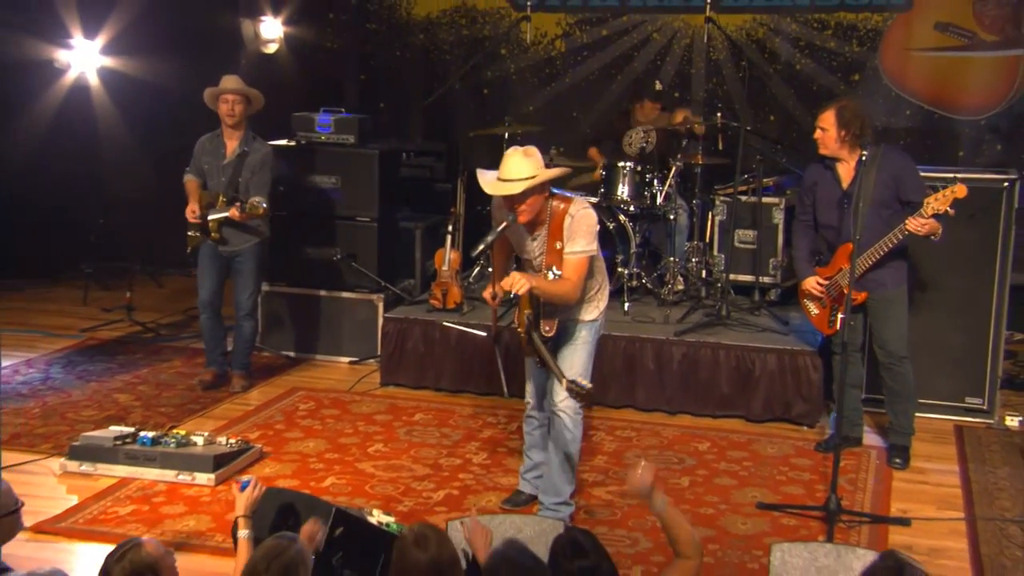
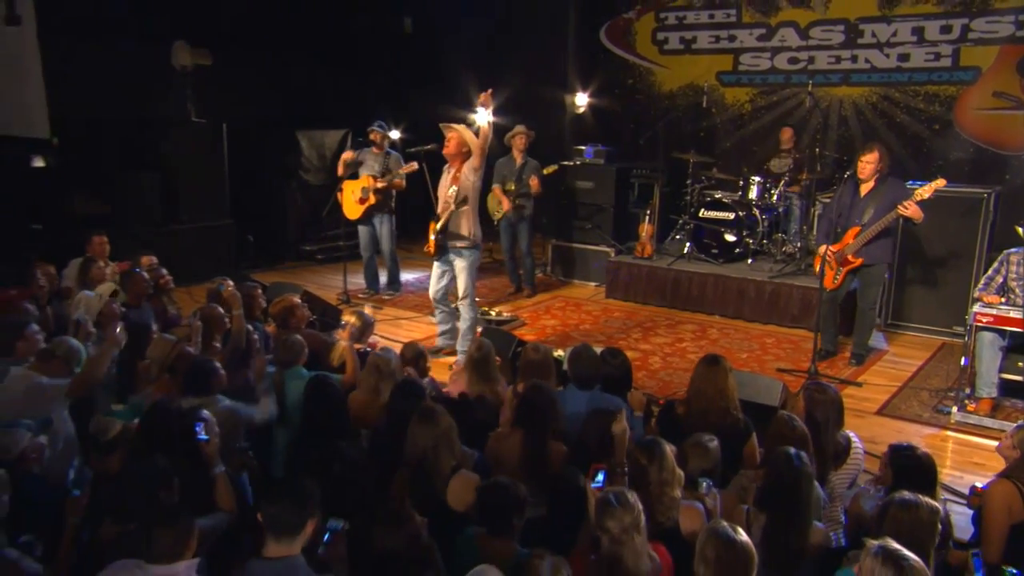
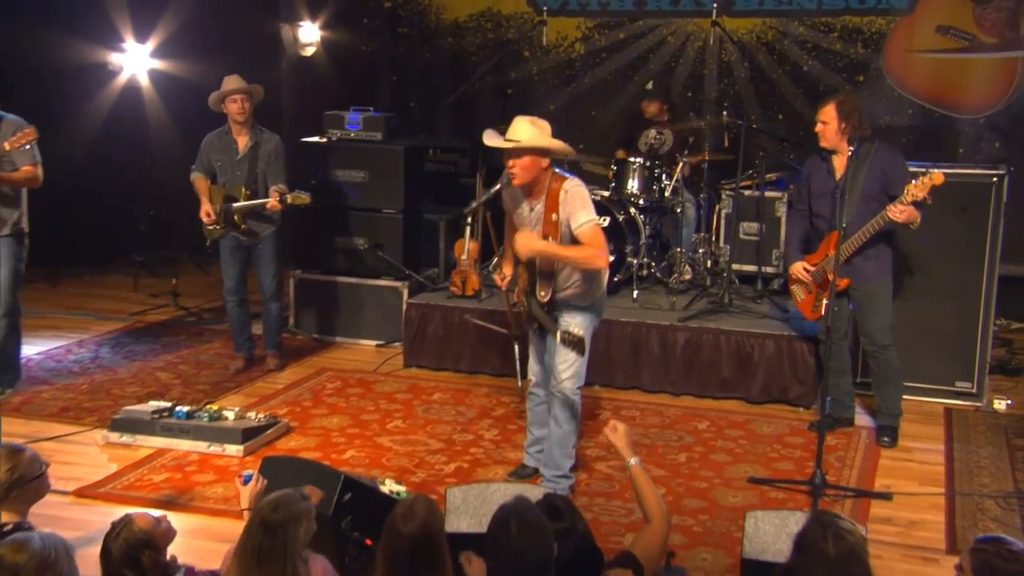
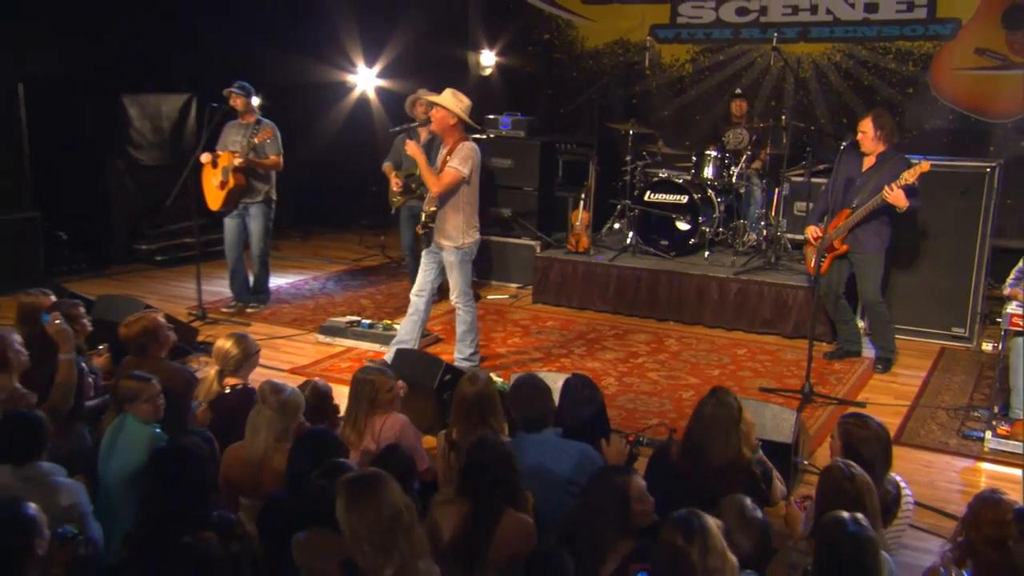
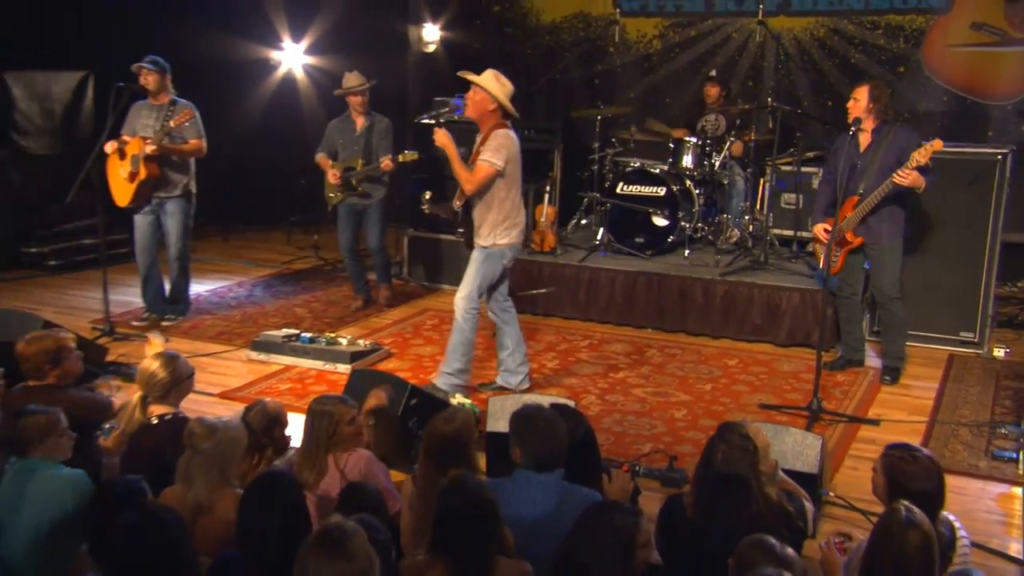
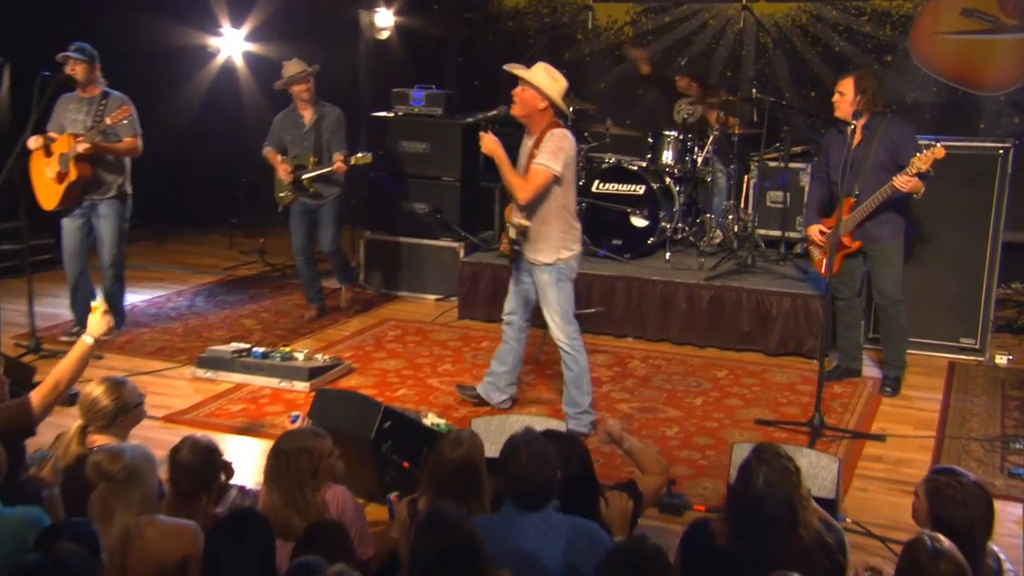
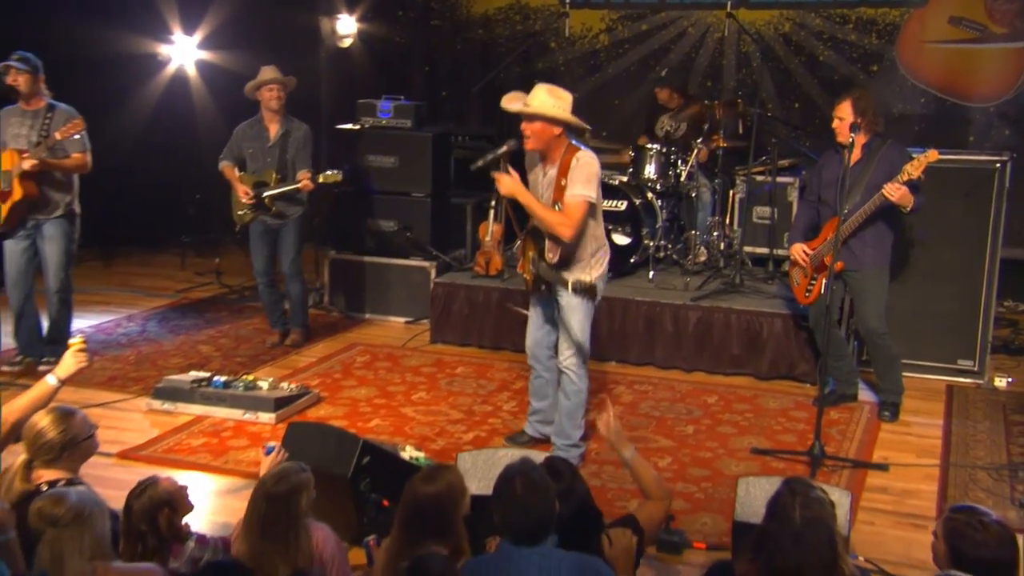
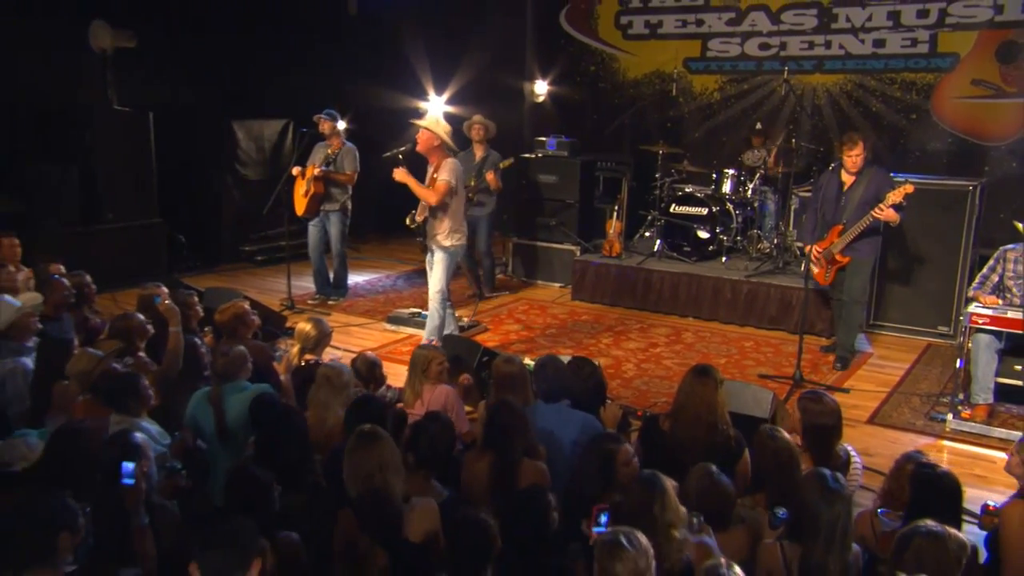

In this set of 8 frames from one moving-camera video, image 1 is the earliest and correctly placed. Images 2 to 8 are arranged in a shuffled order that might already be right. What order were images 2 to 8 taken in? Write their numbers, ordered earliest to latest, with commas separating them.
3, 7, 6, 5, 4, 8, 2
